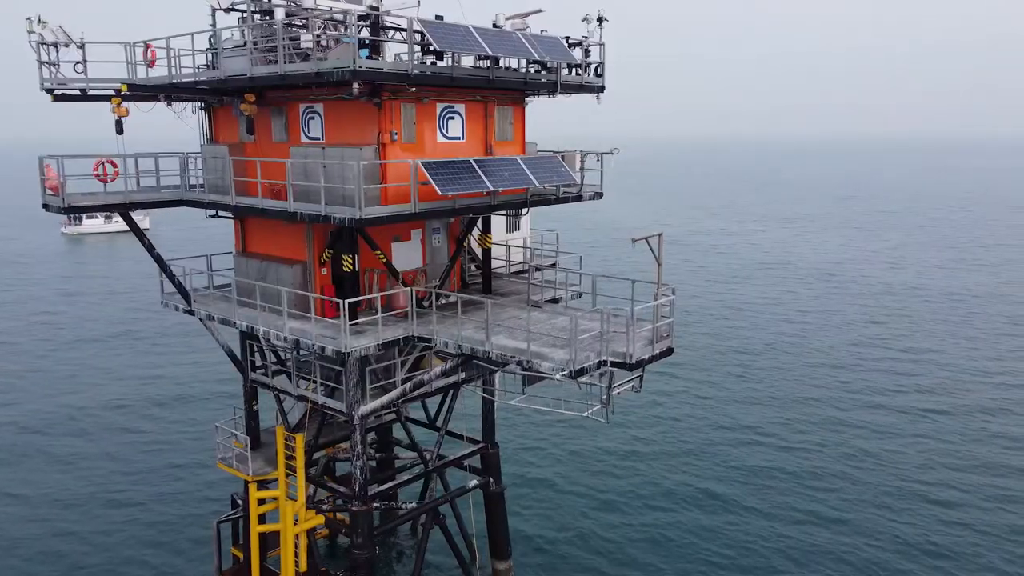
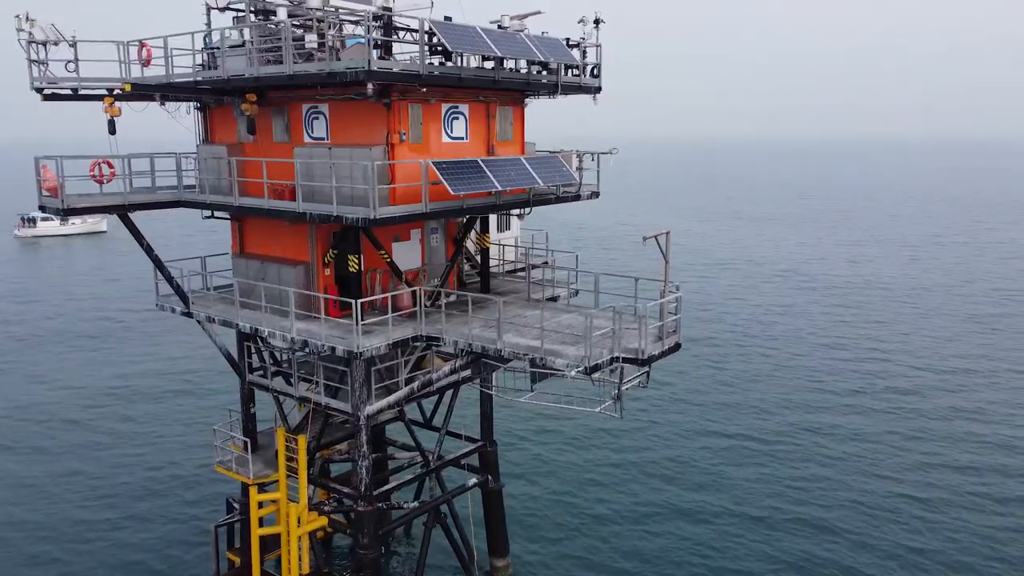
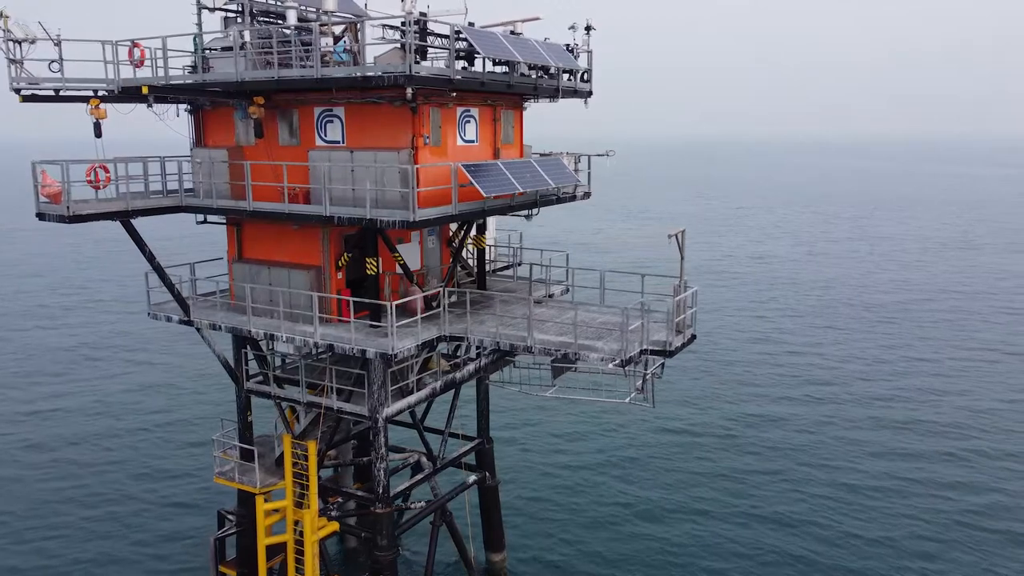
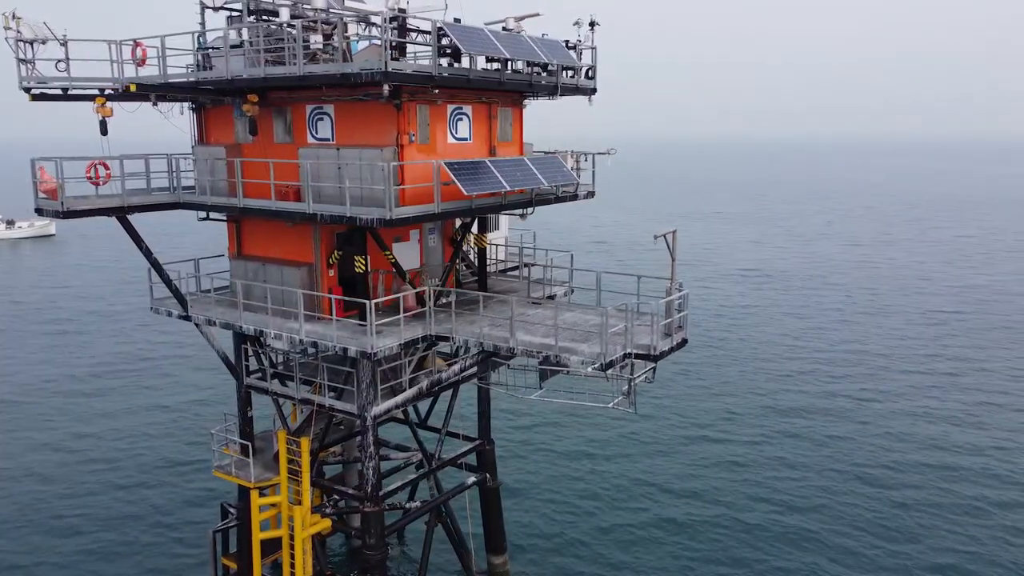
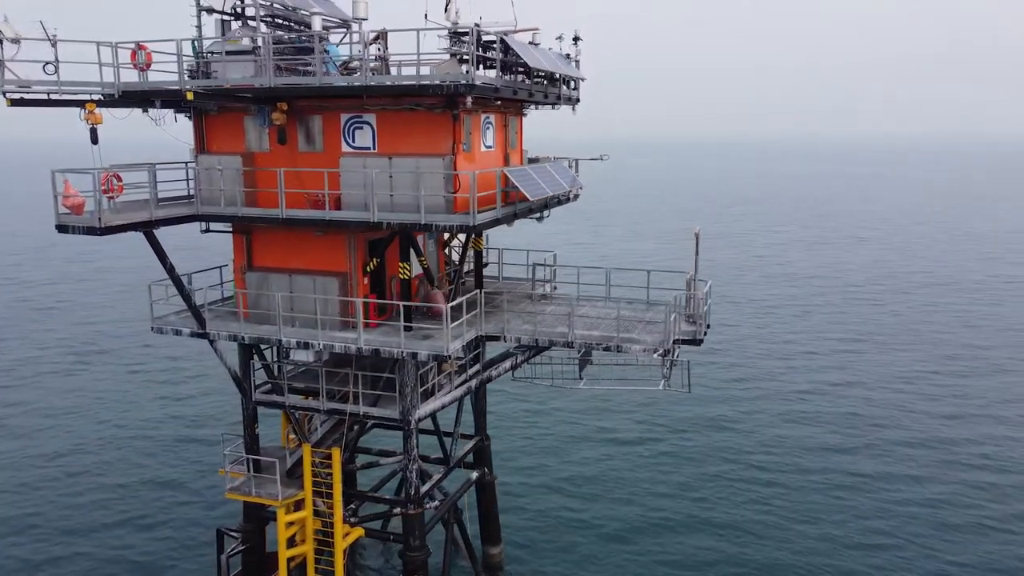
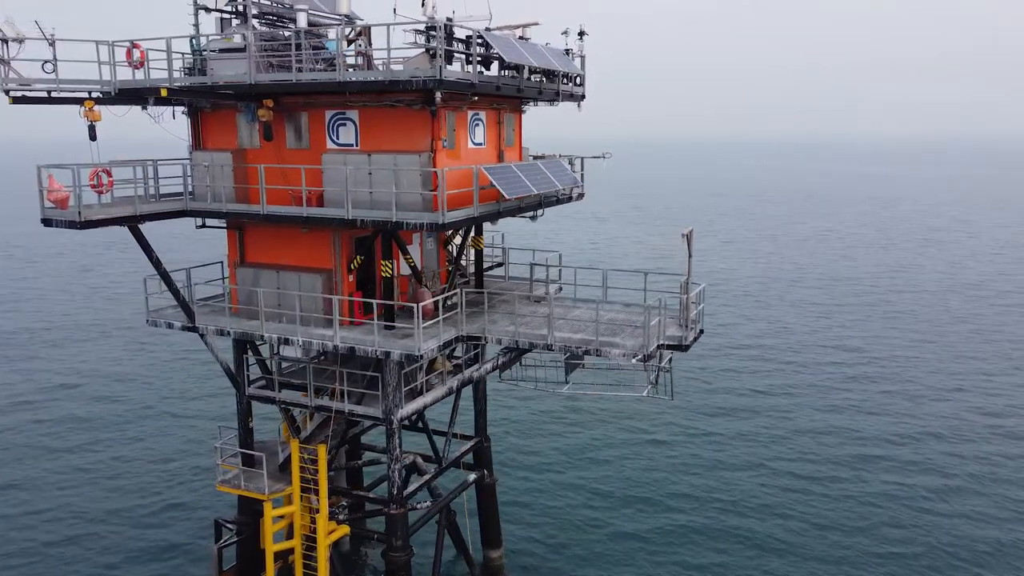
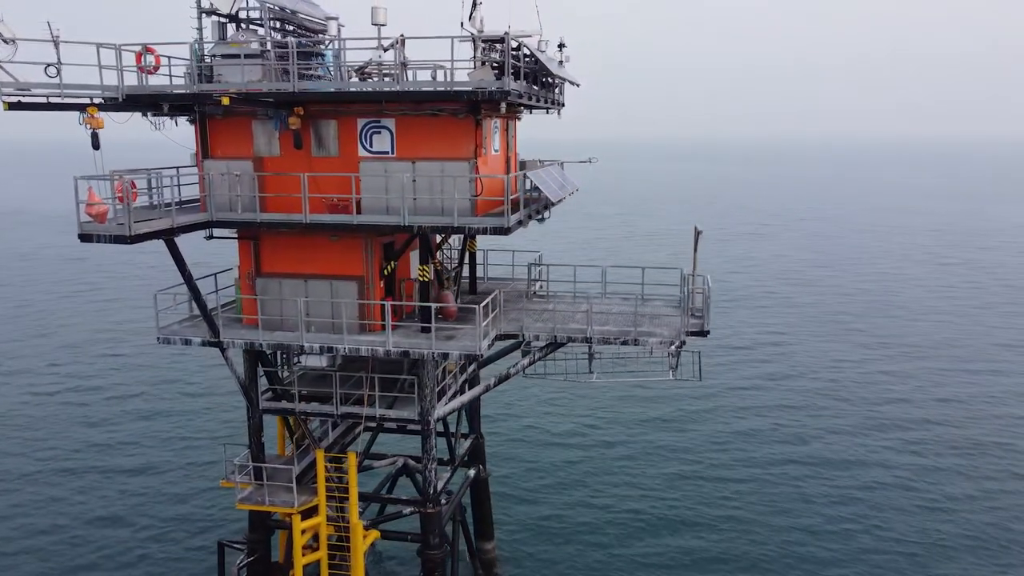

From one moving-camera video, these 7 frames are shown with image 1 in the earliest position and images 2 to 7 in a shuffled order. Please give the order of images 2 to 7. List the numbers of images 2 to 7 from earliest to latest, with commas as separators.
2, 4, 3, 6, 5, 7
